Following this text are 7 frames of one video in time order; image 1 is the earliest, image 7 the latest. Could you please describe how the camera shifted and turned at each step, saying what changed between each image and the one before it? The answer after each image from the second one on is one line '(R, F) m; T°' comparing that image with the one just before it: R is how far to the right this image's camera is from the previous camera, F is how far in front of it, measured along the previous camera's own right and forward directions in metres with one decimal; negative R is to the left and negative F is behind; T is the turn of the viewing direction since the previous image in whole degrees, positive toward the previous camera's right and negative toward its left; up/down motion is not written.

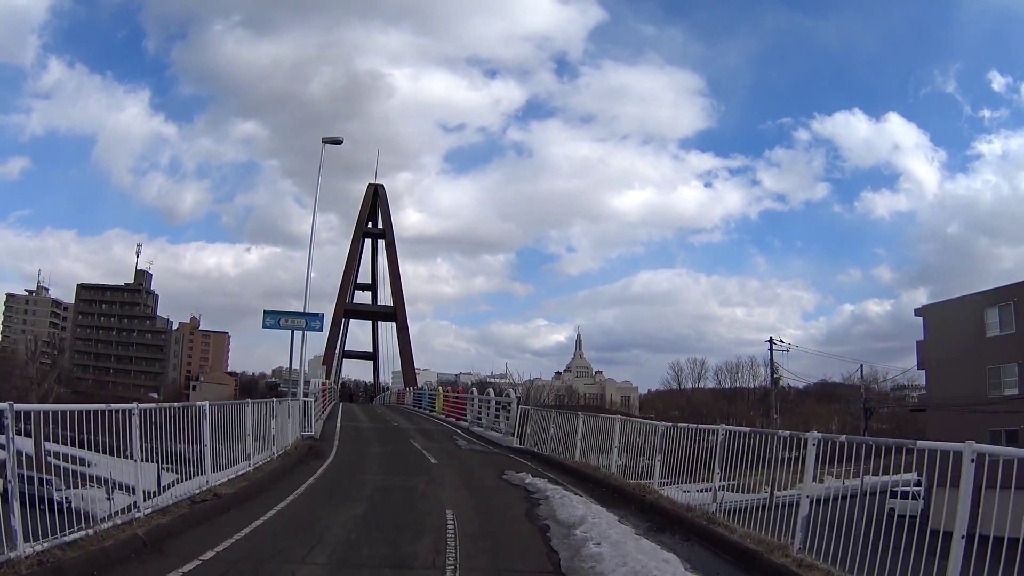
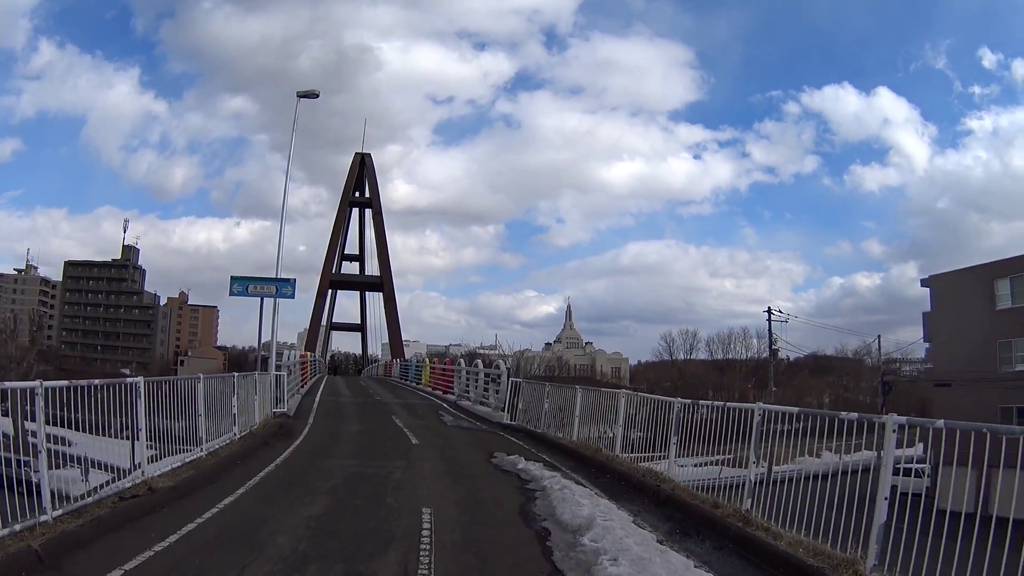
(0.0, +1.4) m; +1°
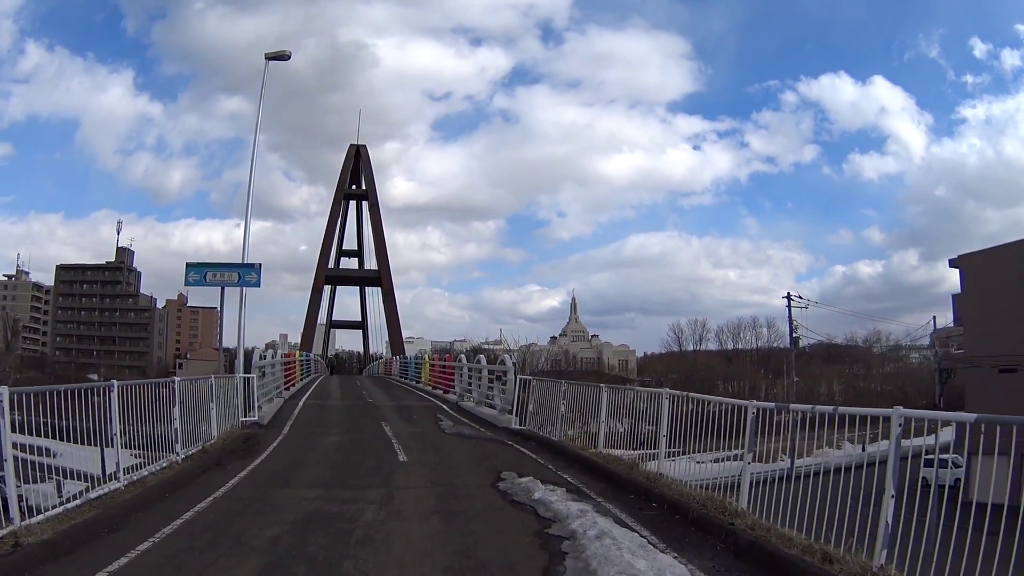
(-0.1, +2.2) m; 0°
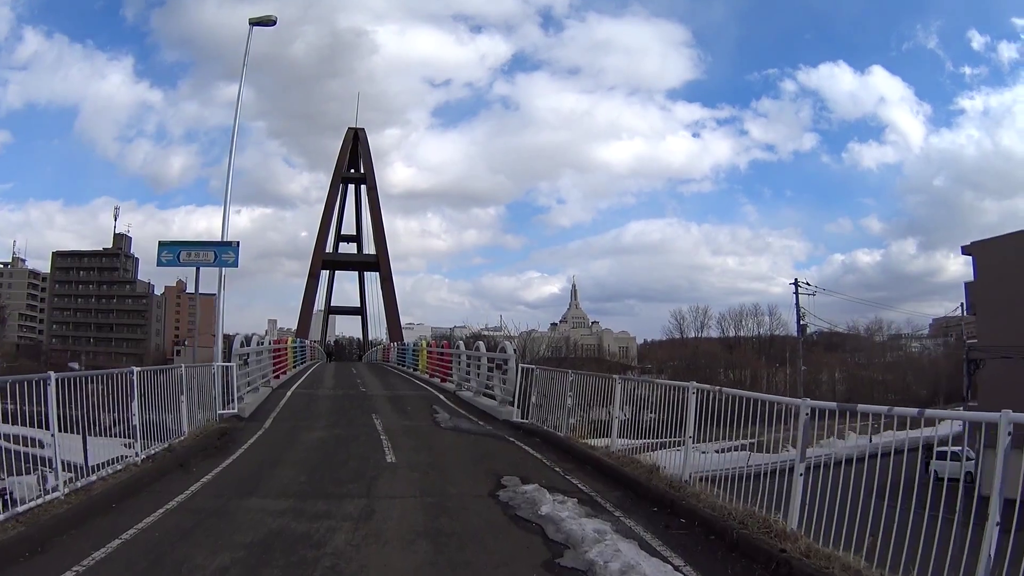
(0.0, +1.1) m; 0°
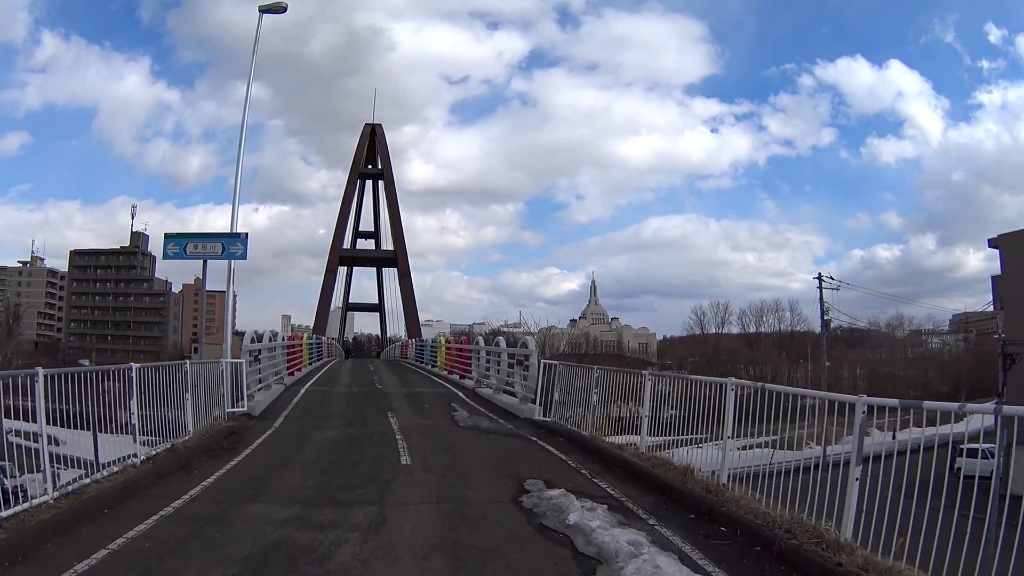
(0.0, +0.6) m; -2°
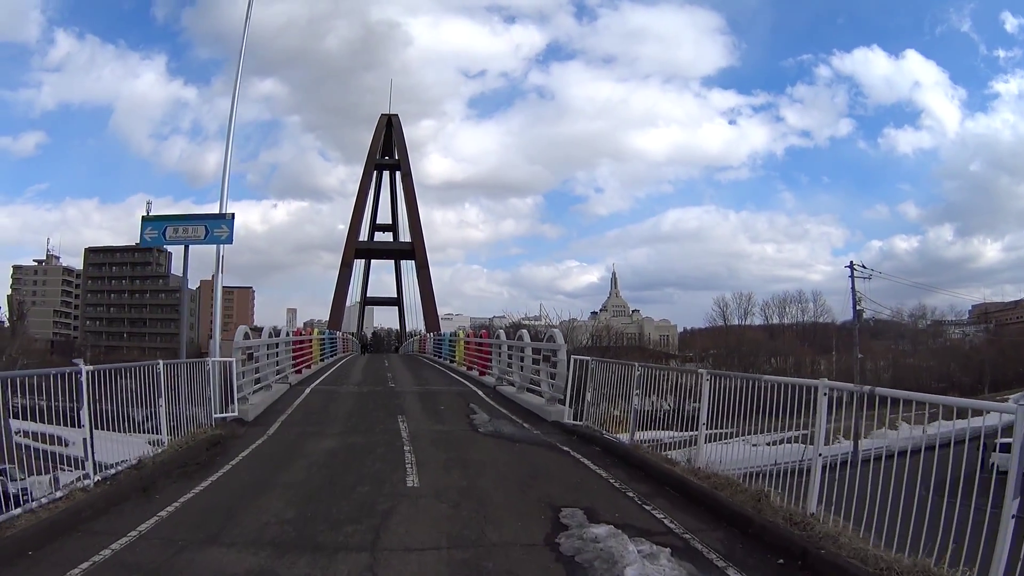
(-0.1, +1.4) m; -2°
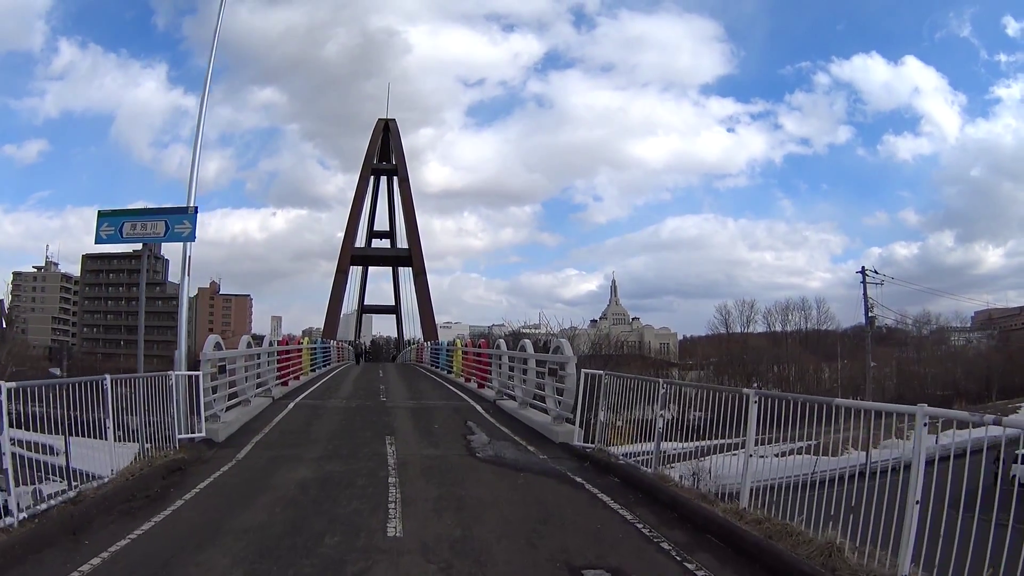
(-0.1, +1.2) m; 0°
